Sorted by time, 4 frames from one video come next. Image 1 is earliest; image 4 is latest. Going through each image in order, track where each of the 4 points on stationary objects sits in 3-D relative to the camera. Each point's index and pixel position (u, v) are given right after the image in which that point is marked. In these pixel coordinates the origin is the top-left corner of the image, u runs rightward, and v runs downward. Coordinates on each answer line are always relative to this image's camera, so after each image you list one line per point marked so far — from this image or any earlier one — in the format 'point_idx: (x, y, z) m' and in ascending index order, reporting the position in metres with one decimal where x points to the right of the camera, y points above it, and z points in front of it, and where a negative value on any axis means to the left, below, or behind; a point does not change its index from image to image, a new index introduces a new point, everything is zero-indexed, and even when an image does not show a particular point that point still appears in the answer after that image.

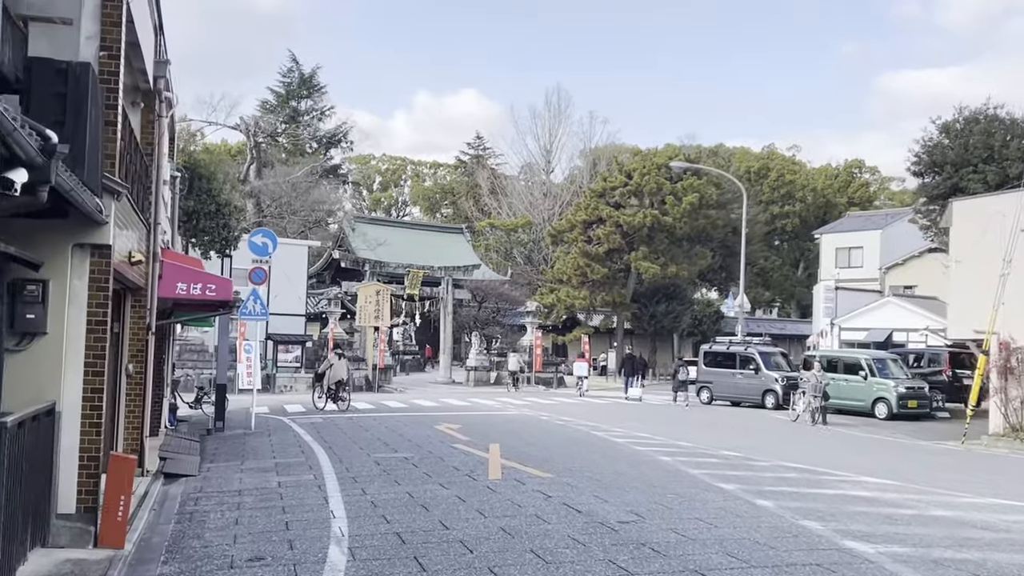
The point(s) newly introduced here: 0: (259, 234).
0: (-5.2, +1.1, +18.4) m
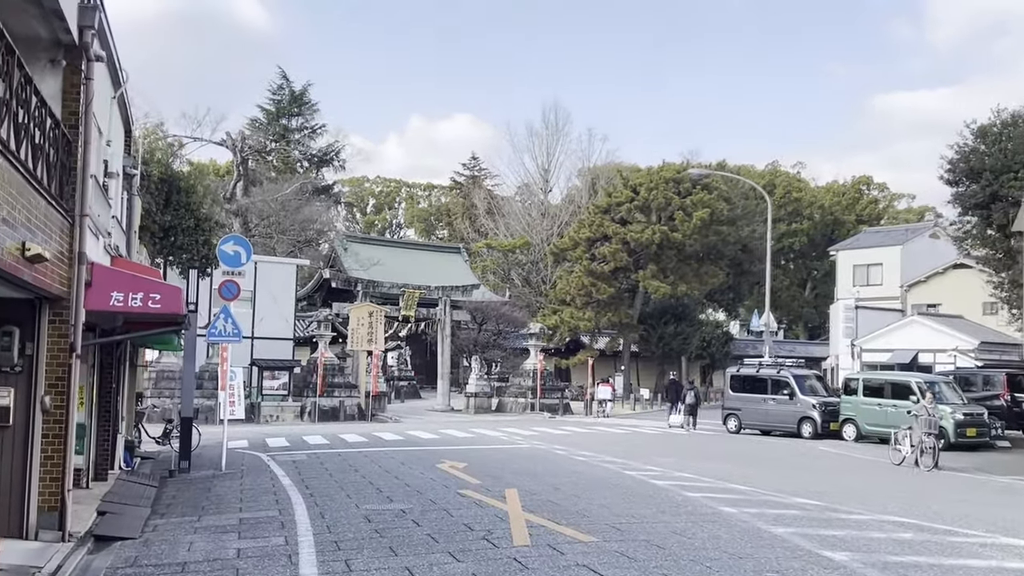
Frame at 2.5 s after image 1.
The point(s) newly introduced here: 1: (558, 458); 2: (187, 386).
0: (-5.0, +0.8, +15.8) m
1: (+0.8, -3.1, +16.4) m
2: (-5.8, -1.7, +15.9) m
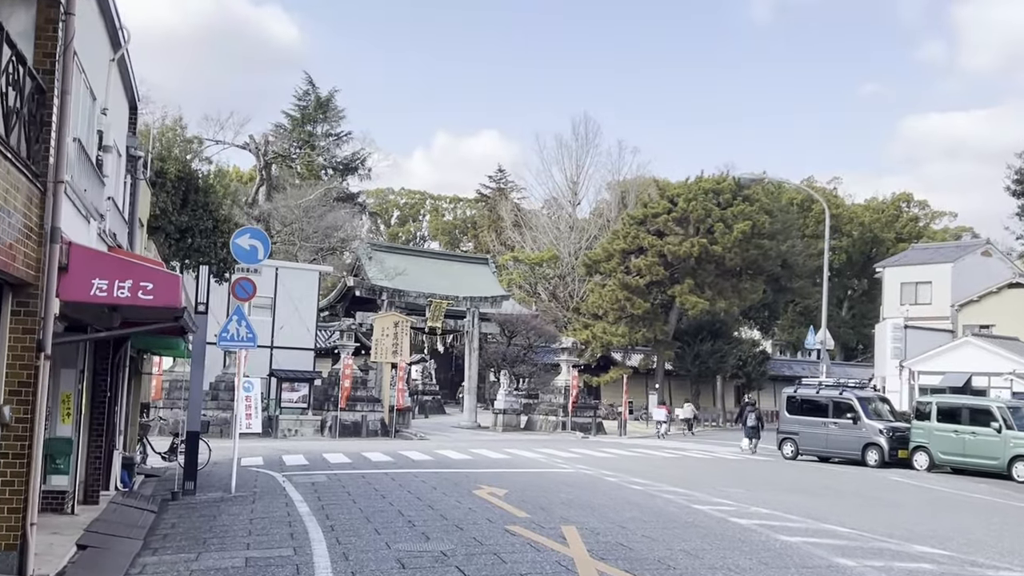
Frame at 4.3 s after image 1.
0: (-4.2, +0.8, +14.1) m
1: (+1.6, -3.2, +14.5) m
2: (-5.0, -1.7, +14.2) m
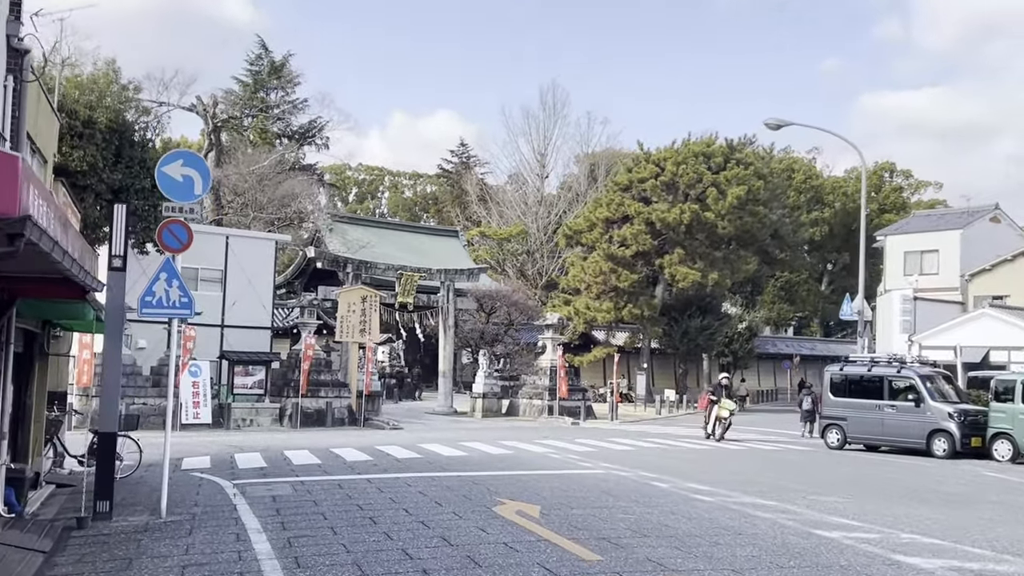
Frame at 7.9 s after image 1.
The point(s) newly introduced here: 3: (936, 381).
0: (-3.8, +1.4, +10.2) m
1: (+2.0, -2.6, +11.0) m
2: (-4.6, -1.1, +10.3) m
3: (+8.9, -2.0, +18.8) m
